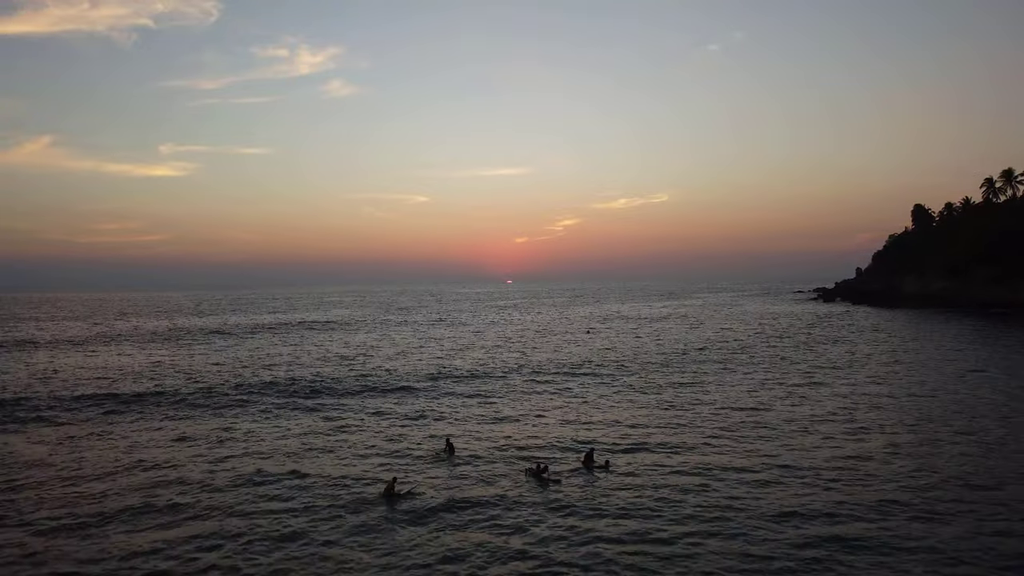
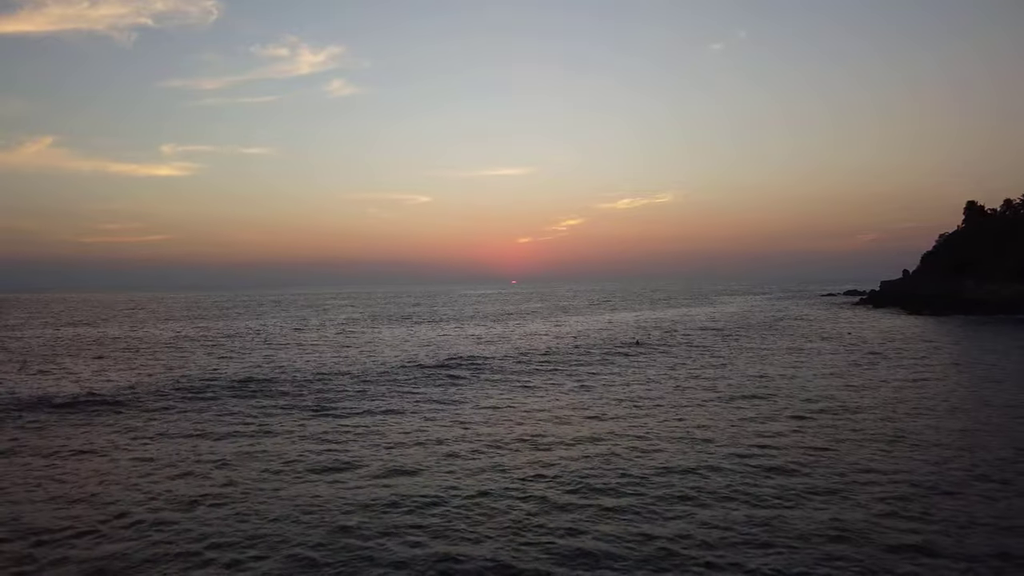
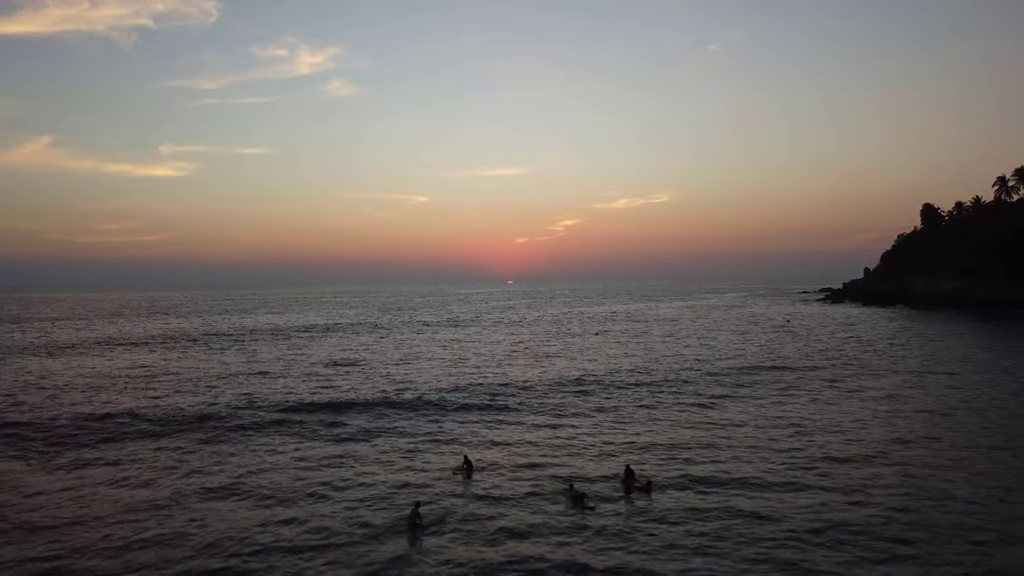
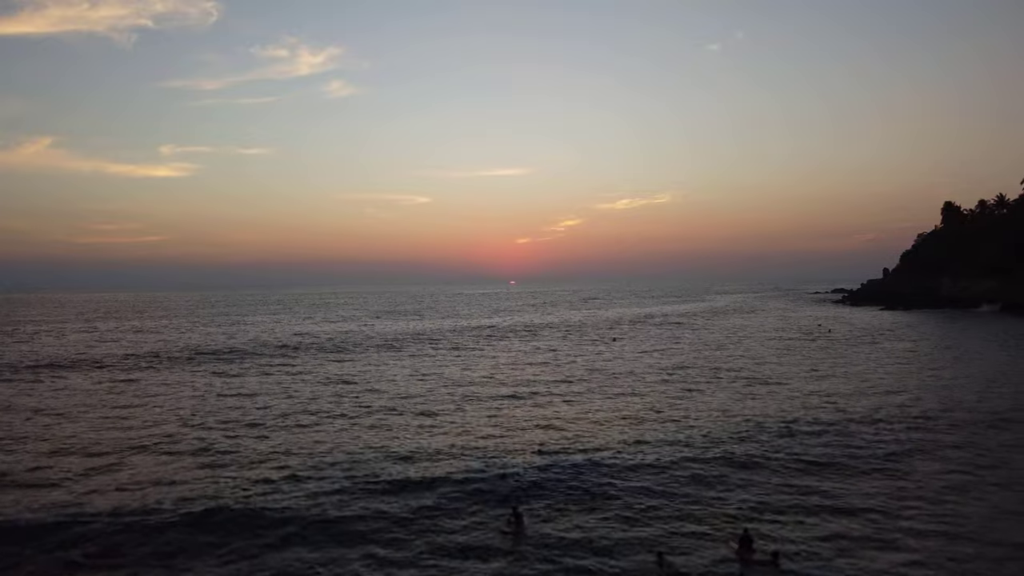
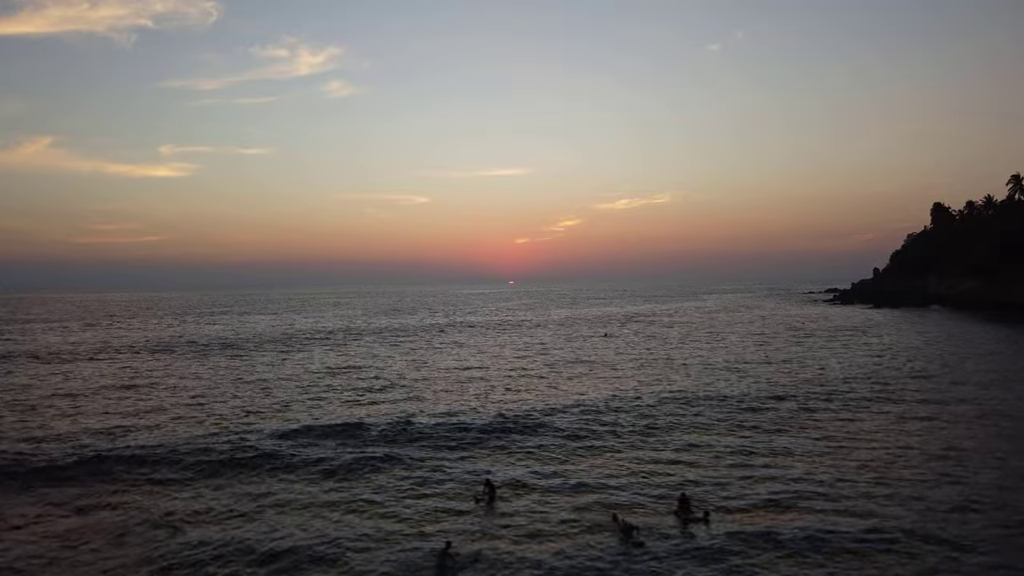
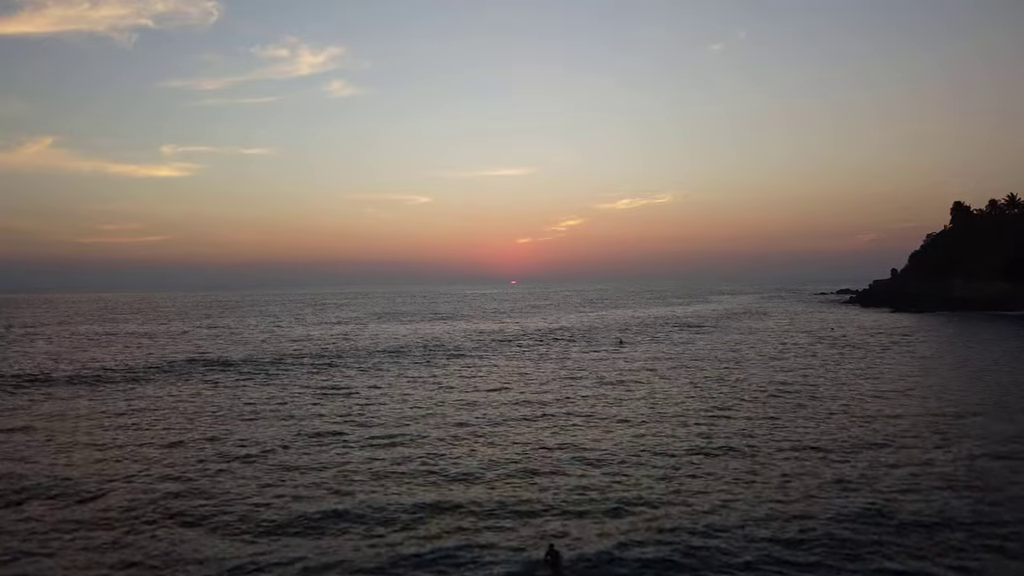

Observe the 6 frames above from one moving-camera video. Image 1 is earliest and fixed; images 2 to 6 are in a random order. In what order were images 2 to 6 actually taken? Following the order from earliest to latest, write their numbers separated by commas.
3, 5, 4, 6, 2
